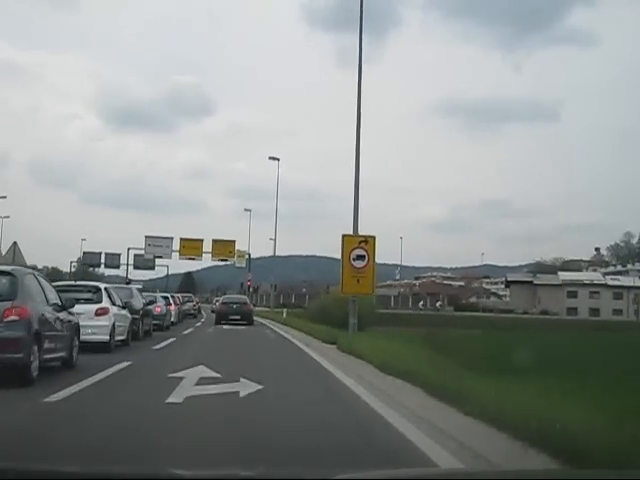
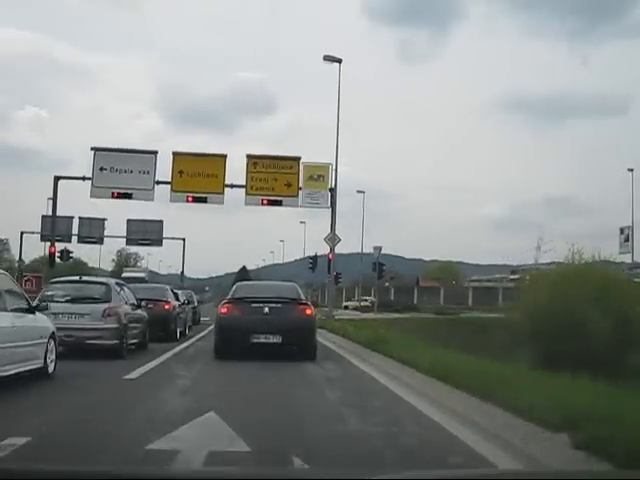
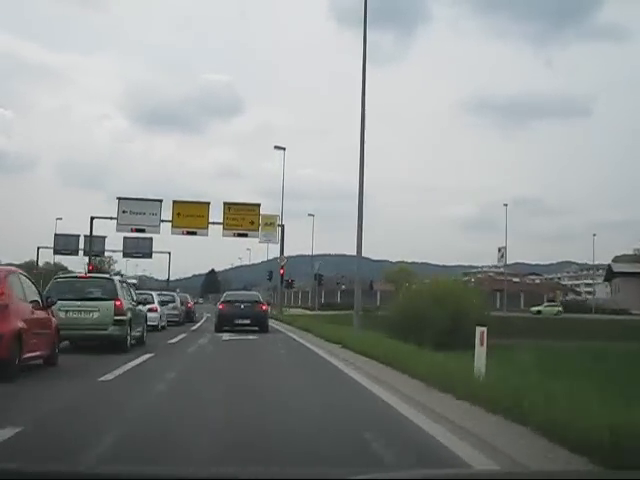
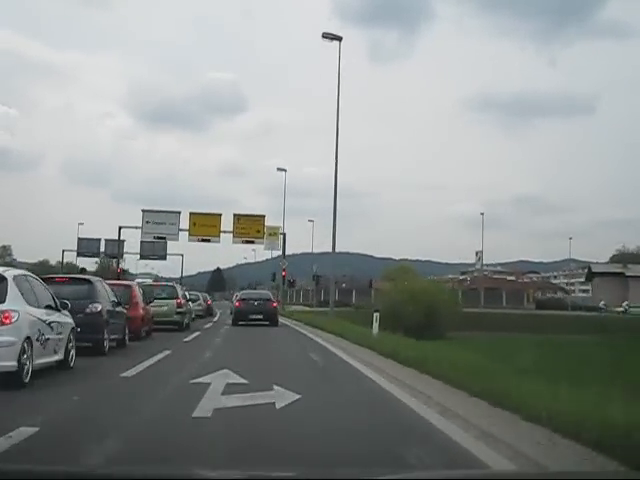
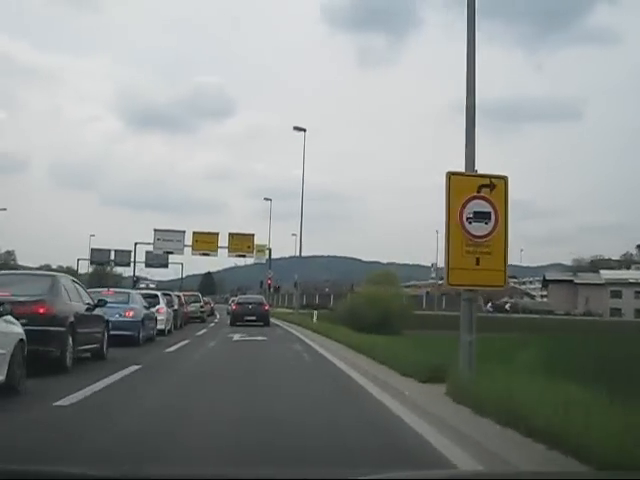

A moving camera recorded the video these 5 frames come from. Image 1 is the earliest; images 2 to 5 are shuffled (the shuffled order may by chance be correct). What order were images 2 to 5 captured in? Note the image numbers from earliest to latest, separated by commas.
5, 4, 3, 2
